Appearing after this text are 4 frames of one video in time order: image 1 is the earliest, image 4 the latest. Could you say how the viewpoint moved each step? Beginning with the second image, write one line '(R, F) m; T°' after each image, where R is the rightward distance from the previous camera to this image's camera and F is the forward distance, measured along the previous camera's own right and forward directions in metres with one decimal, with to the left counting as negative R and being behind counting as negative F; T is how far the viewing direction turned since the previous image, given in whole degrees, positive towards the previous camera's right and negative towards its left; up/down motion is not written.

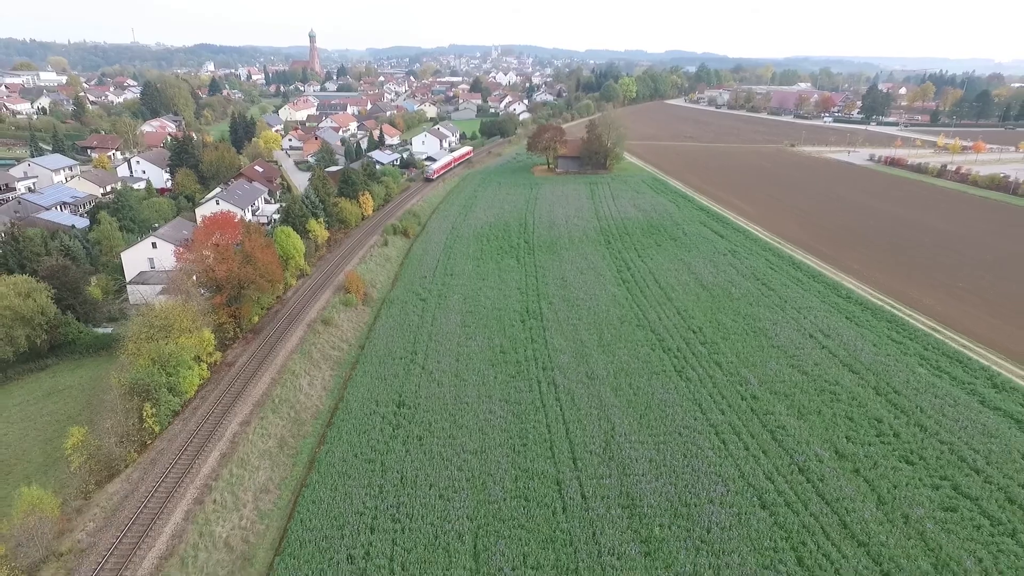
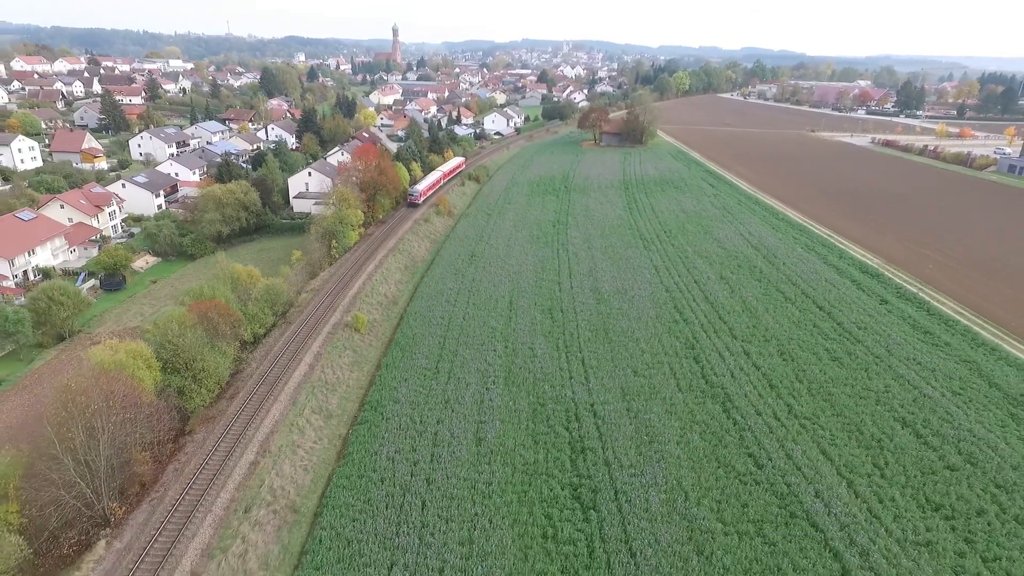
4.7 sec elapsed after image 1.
(+1.7, -11.5) m; -6°
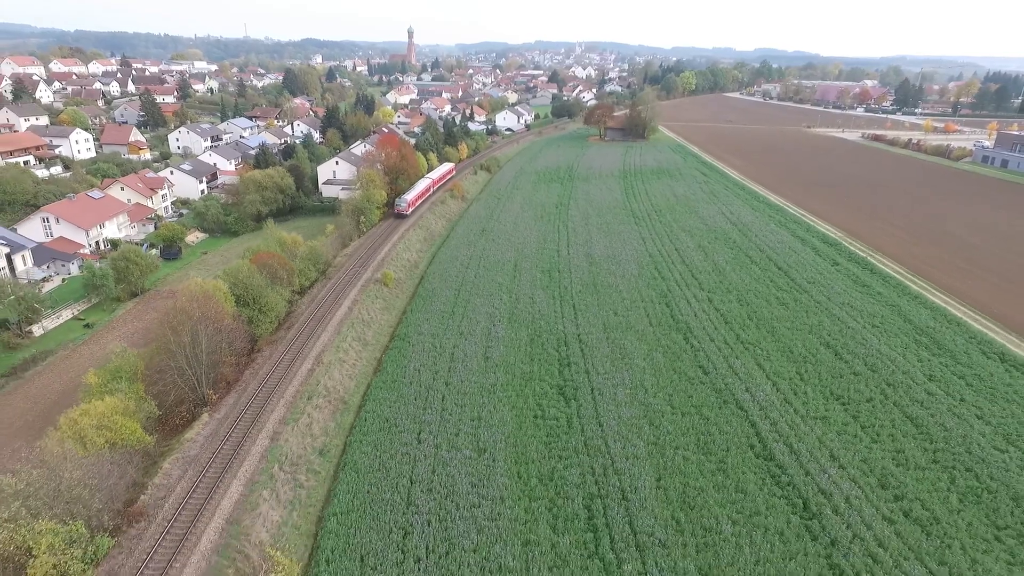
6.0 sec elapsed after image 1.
(+0.3, -3.9) m; -1°
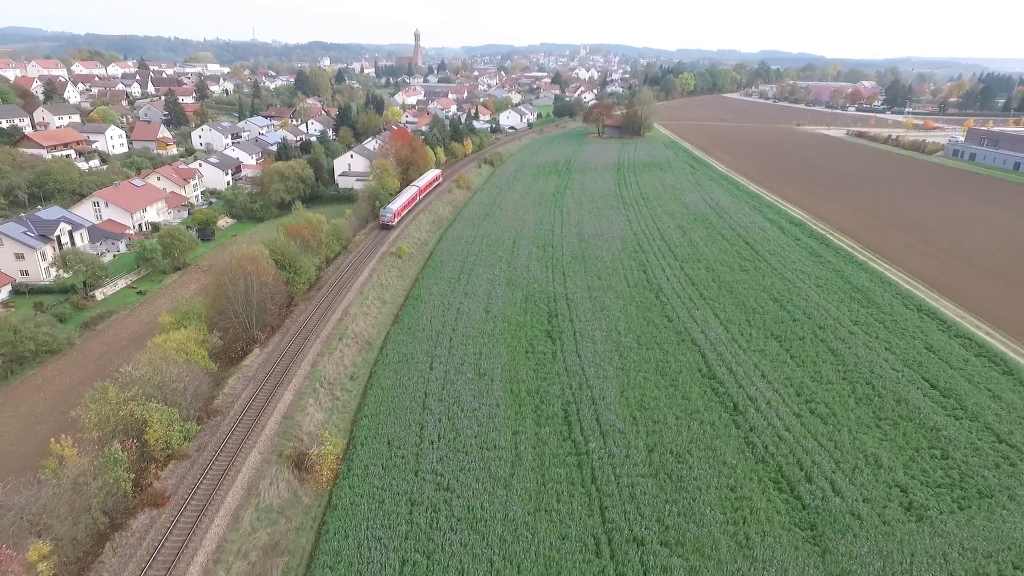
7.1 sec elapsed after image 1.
(+0.3, -3.5) m; 0°
